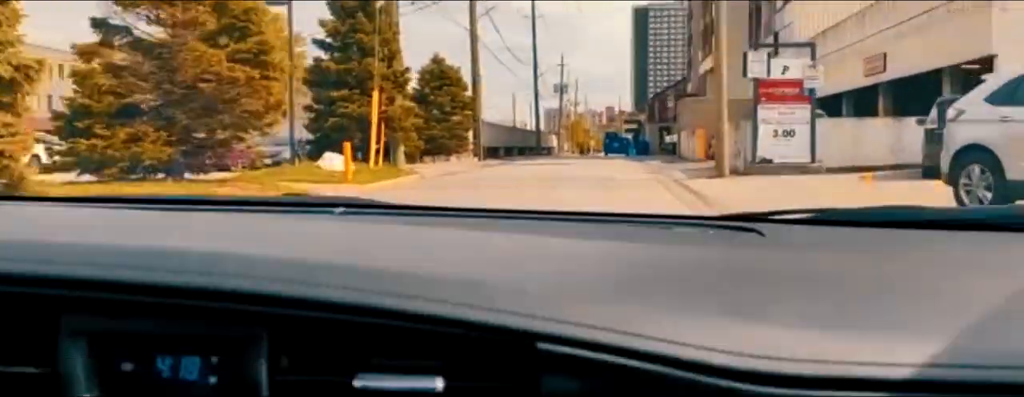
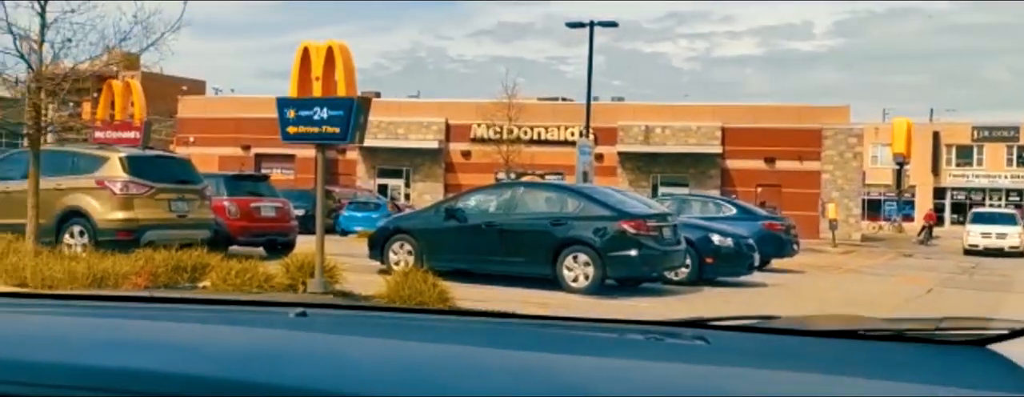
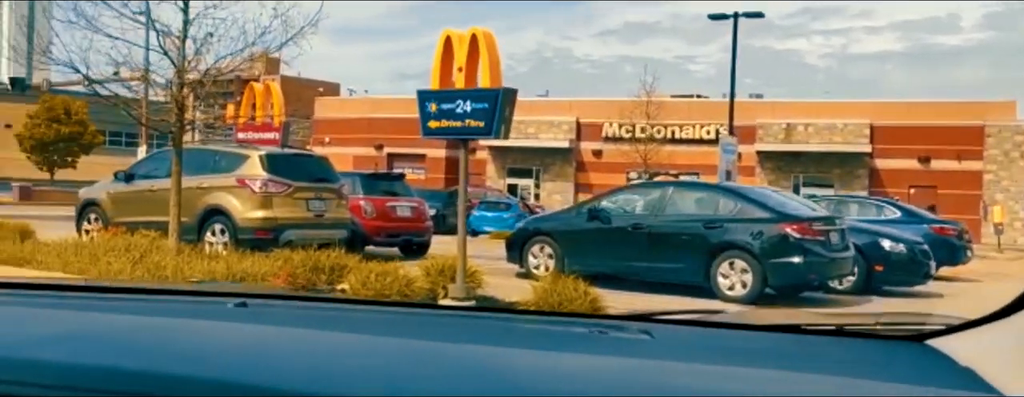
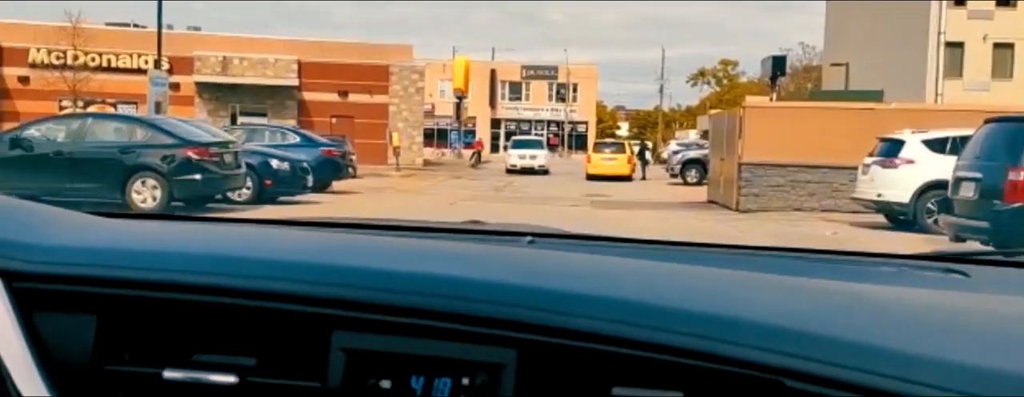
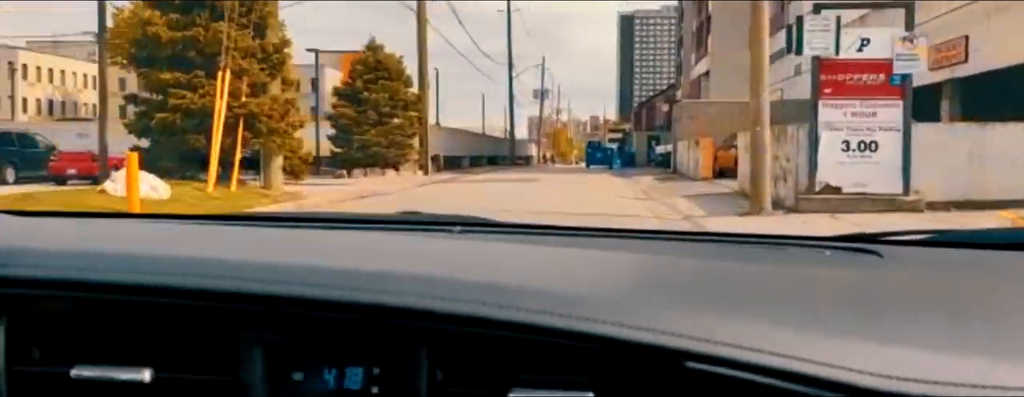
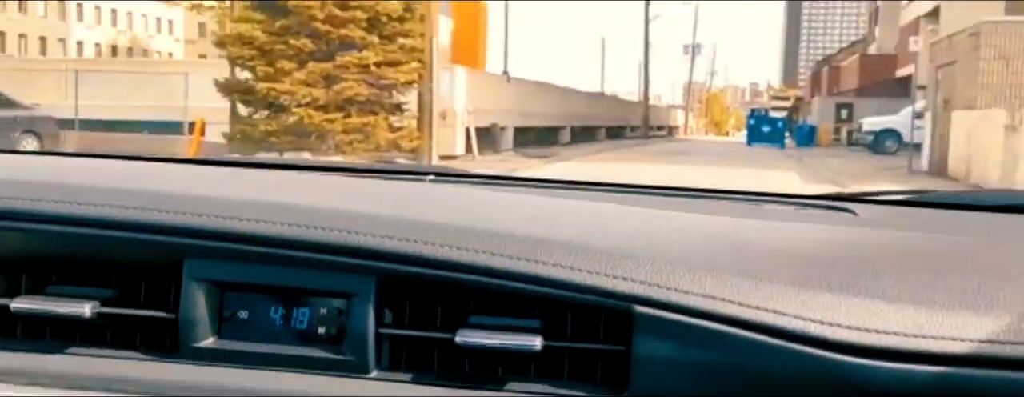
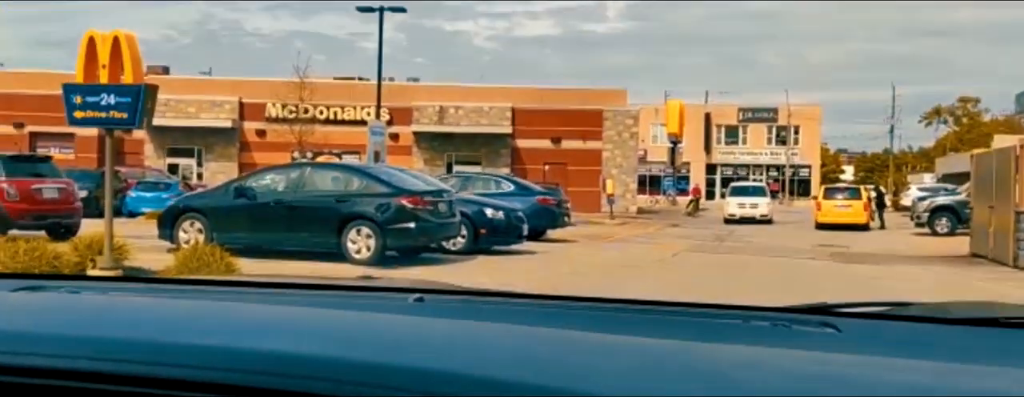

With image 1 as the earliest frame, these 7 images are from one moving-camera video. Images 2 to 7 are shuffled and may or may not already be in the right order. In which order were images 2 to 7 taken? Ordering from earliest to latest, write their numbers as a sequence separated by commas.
5, 6, 4, 7, 2, 3
